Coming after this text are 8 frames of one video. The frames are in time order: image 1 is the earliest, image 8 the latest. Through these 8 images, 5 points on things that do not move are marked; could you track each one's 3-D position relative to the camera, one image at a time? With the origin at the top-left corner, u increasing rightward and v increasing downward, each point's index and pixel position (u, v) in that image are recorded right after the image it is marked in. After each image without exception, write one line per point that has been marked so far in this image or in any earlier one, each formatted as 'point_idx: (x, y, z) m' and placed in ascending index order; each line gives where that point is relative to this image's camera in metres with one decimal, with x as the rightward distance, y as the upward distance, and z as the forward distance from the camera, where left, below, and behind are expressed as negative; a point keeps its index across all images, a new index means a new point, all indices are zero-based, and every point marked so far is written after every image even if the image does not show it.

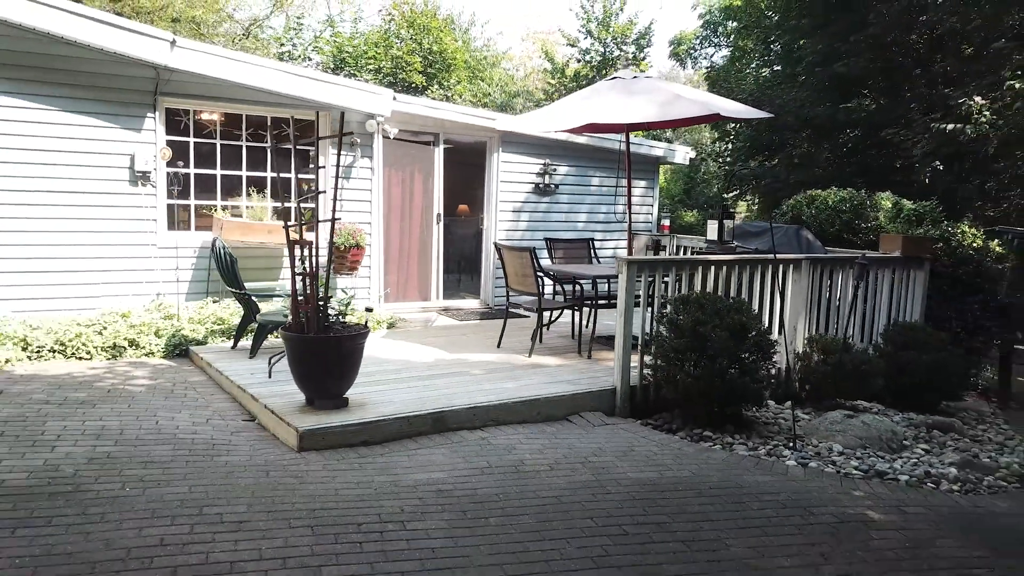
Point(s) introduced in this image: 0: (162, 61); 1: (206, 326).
0: (-2.6, +1.7, +5.8) m
1: (-2.2, -0.3, +5.8) m
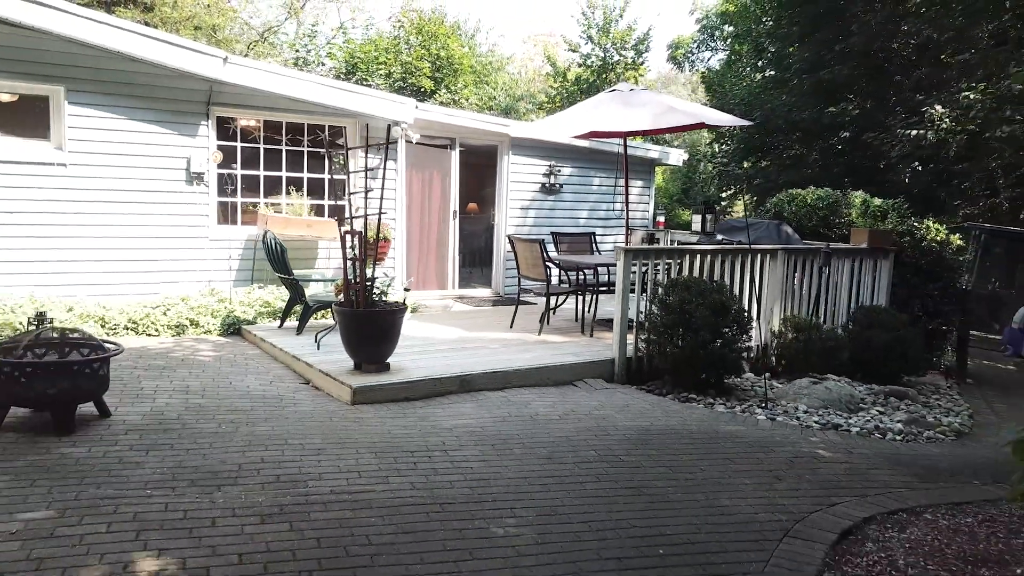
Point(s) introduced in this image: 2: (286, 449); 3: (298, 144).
0: (-2.5, +1.8, +6.6) m
1: (-2.1, -0.2, +6.6) m
2: (-1.1, -0.8, +3.7) m
3: (-2.0, +1.4, +7.4) m
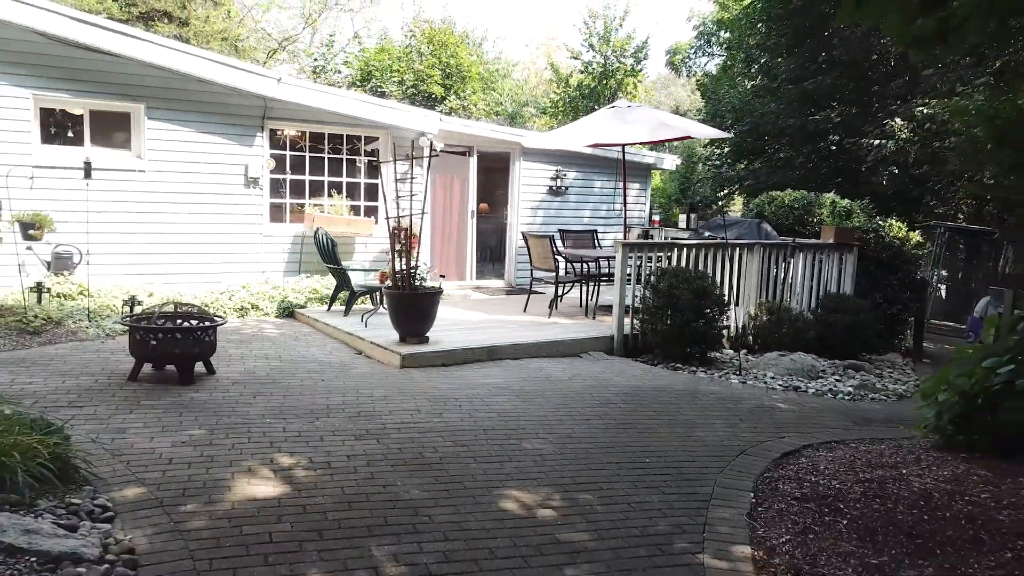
0: (-2.3, +1.9, +7.6) m
1: (-2.0, -0.1, +7.7) m
2: (-0.9, -0.7, +4.8) m
3: (-1.9, +1.5, +8.5) m
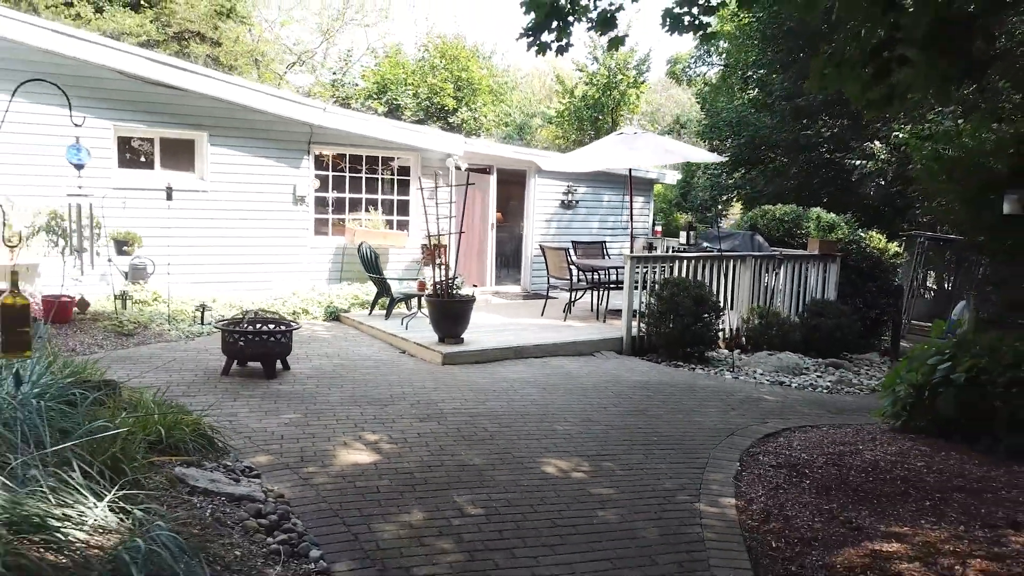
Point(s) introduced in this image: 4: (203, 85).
0: (-2.1, +1.8, +8.6) m
1: (-1.8, -0.1, +8.6) m
2: (-0.7, -0.7, +5.8) m
3: (-1.6, +1.4, +9.5) m
4: (-3.1, +2.0, +7.9) m
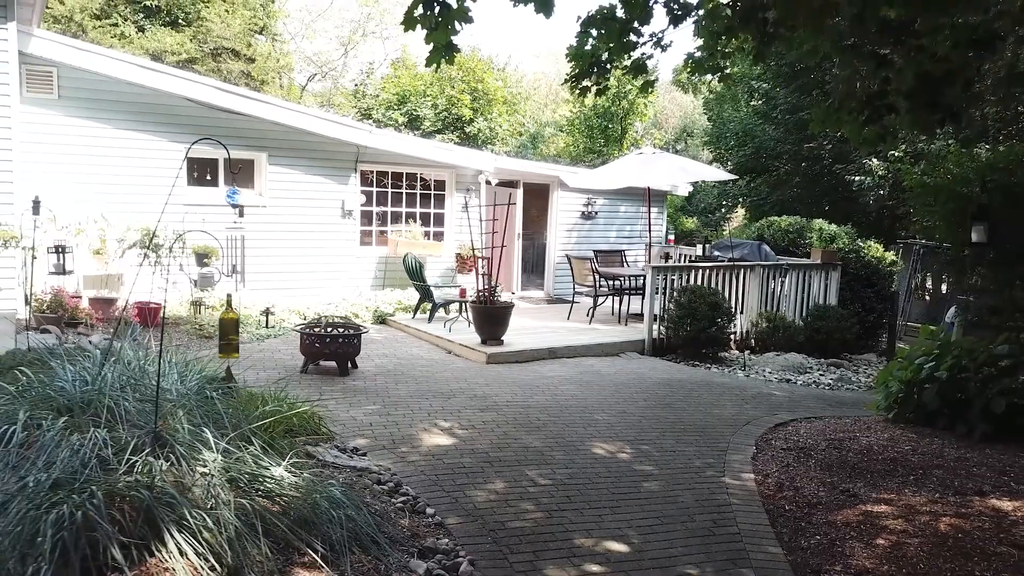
0: (-1.8, +1.8, +9.4) m
1: (-1.4, -0.2, +9.4) m
2: (-0.4, -0.8, +6.6) m
3: (-1.3, +1.3, +10.3) m
4: (-2.7, +2.0, +8.7) m
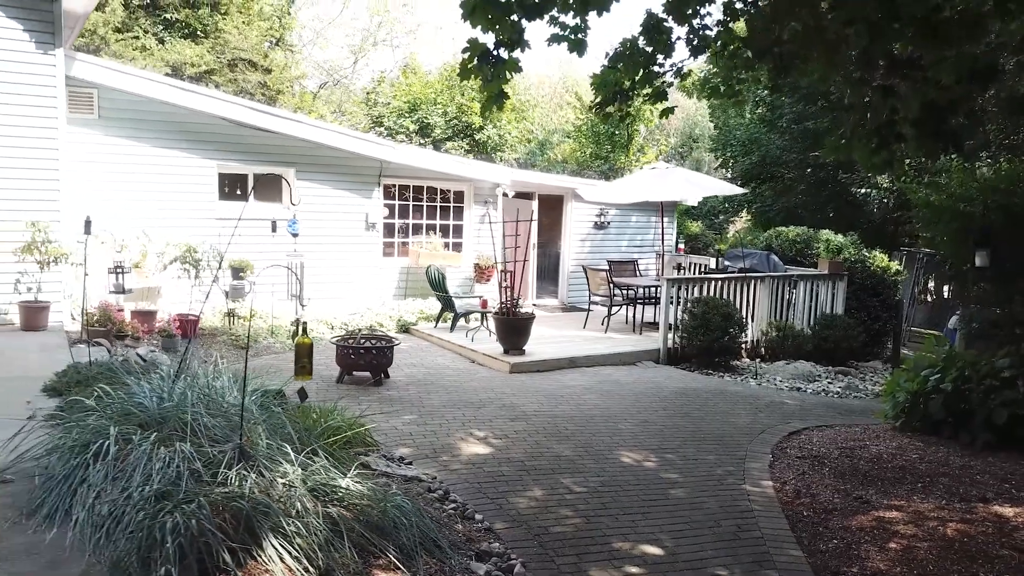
0: (-1.5, +1.6, +9.8) m
1: (-1.2, -0.3, +9.8) m
2: (-0.1, -0.9, +6.9) m
3: (-1.1, +1.2, +10.6) m
4: (-2.5, +1.8, +9.1) m
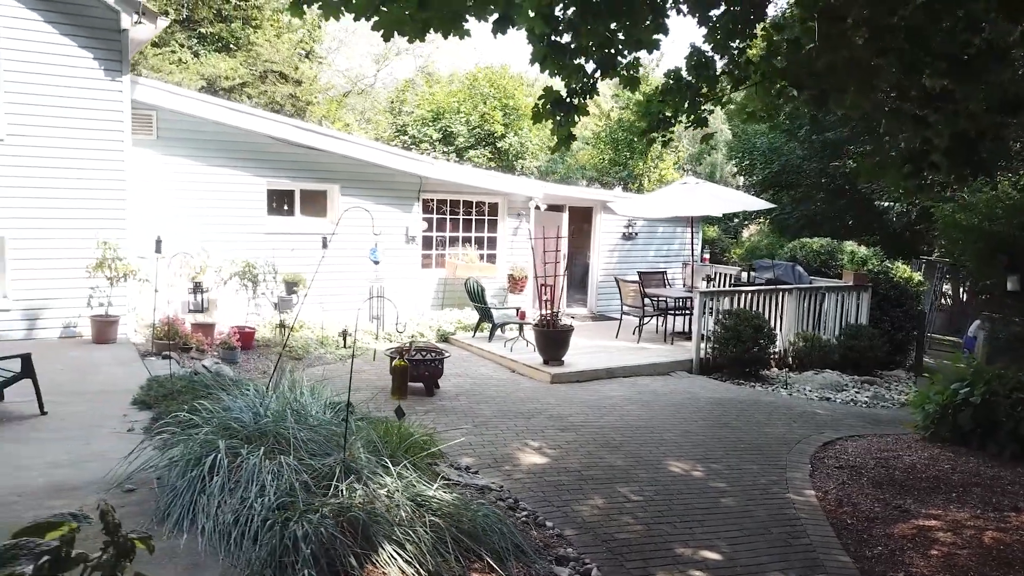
0: (-1.1, +1.5, +10.1) m
1: (-0.8, -0.5, +10.2) m
2: (+0.3, -1.1, +7.3) m
3: (-0.6, +1.1, +11.0) m
4: (-2.1, +1.7, +9.4) m
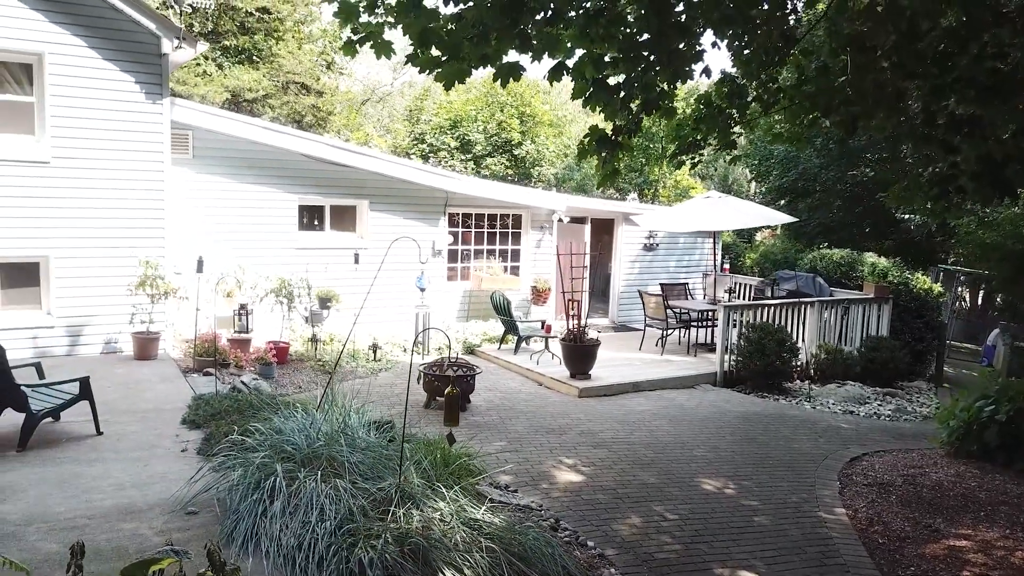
0: (-0.8, +1.3, +10.3) m
1: (-0.4, -0.6, +10.3) m
2: (+0.6, -1.2, +7.4) m
3: (-0.3, +0.9, +11.2) m
4: (-1.8, +1.5, +9.6) m
